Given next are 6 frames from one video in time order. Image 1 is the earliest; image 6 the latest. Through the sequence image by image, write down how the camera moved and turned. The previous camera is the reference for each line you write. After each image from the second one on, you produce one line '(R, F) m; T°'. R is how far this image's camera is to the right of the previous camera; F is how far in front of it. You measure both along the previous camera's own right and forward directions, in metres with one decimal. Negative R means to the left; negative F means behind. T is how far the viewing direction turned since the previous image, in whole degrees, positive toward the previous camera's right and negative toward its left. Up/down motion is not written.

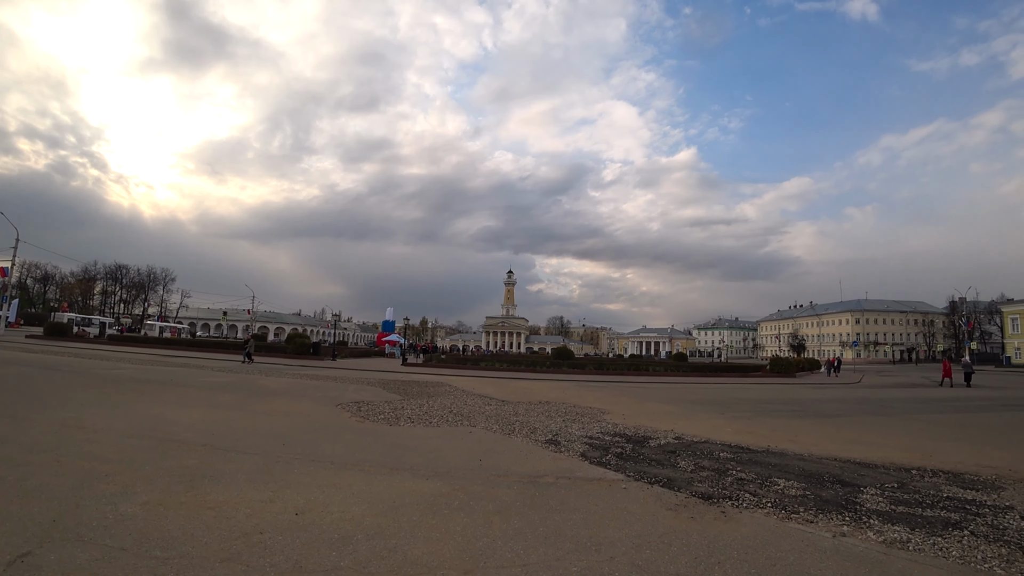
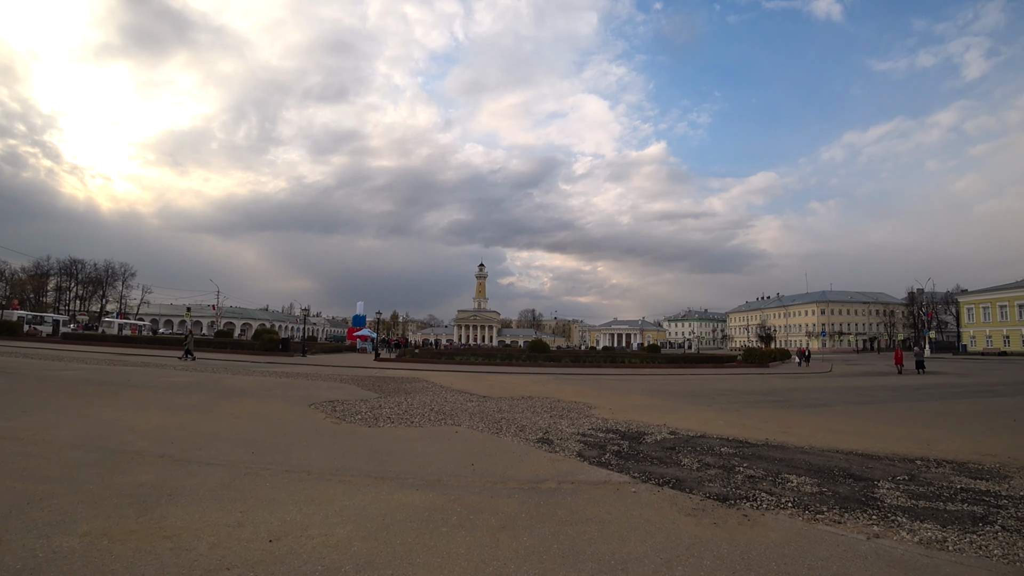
(-0.3, +0.7) m; +3°
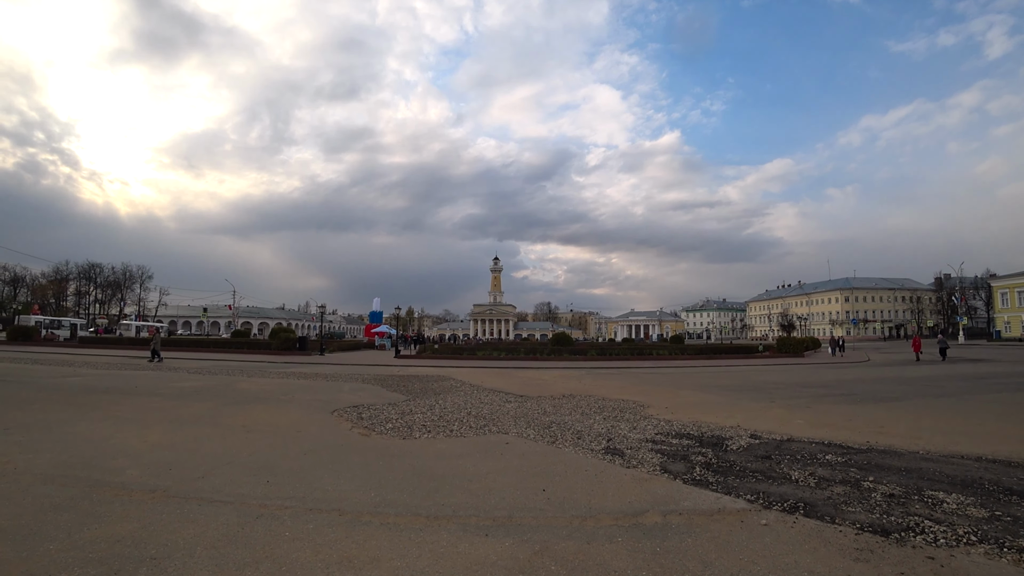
(-0.7, +1.6) m; -2°
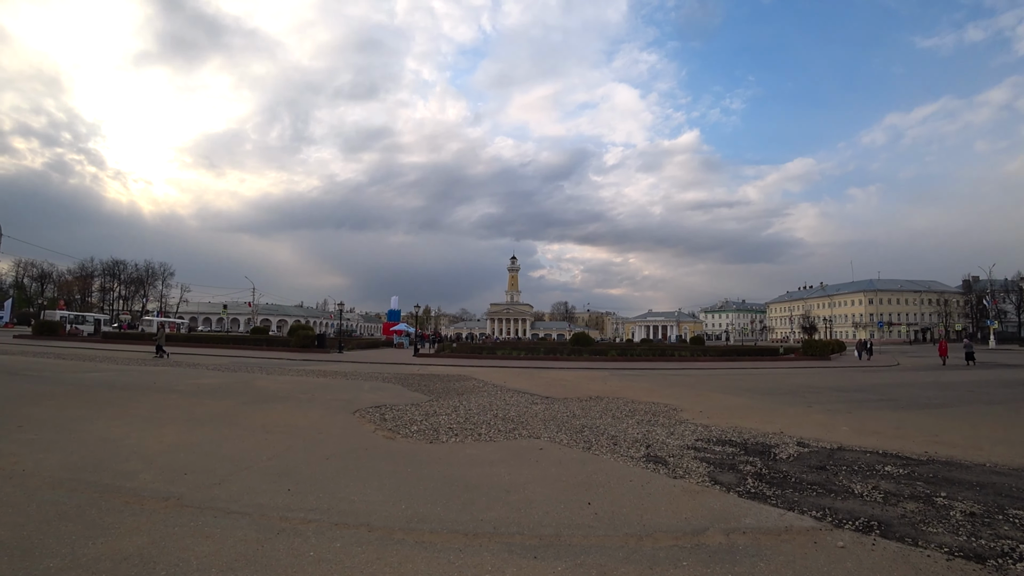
(-0.3, +0.5) m; -2°
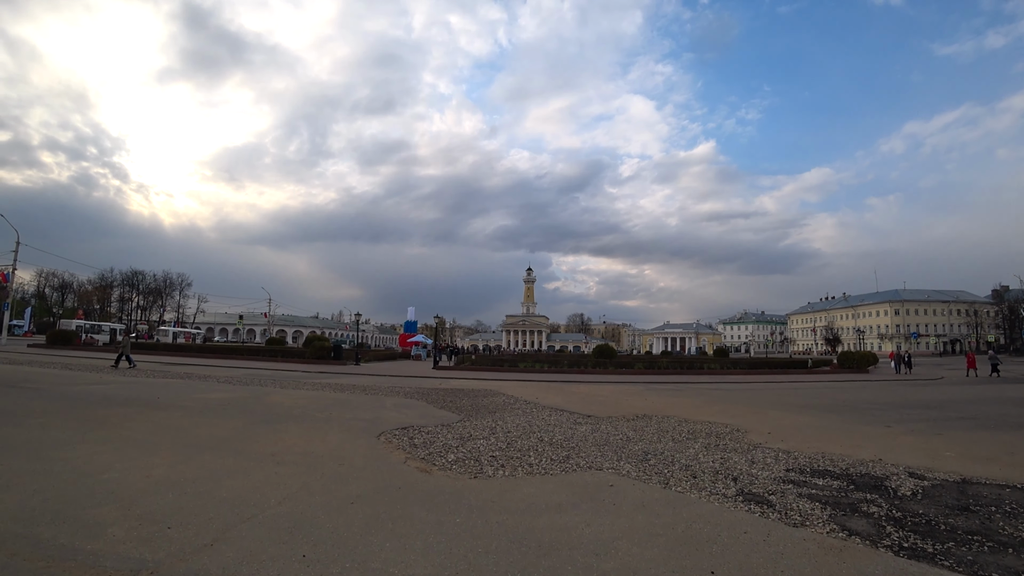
(-0.6, +1.4) m; -2°
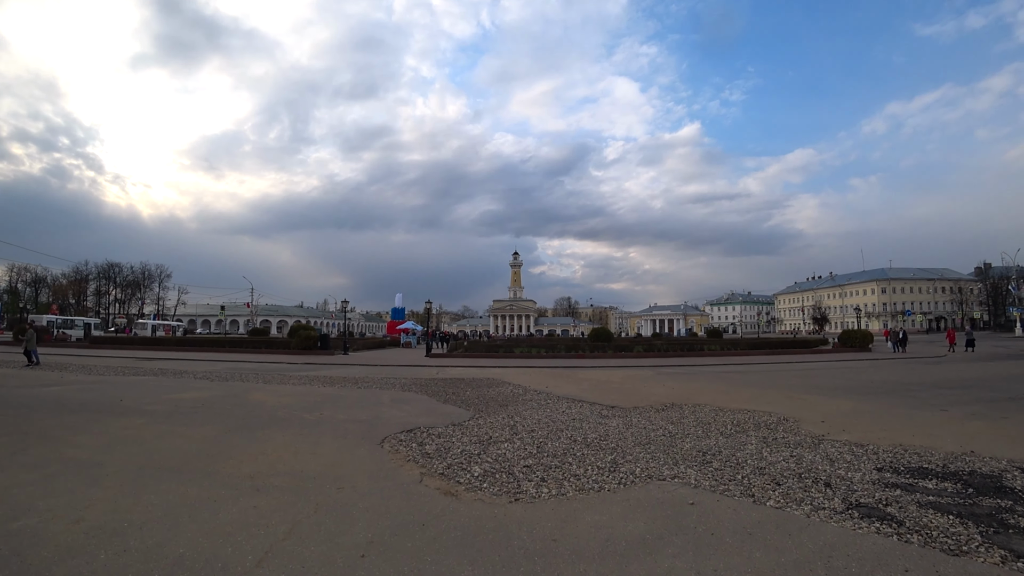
(-0.6, +1.5) m; +1°
